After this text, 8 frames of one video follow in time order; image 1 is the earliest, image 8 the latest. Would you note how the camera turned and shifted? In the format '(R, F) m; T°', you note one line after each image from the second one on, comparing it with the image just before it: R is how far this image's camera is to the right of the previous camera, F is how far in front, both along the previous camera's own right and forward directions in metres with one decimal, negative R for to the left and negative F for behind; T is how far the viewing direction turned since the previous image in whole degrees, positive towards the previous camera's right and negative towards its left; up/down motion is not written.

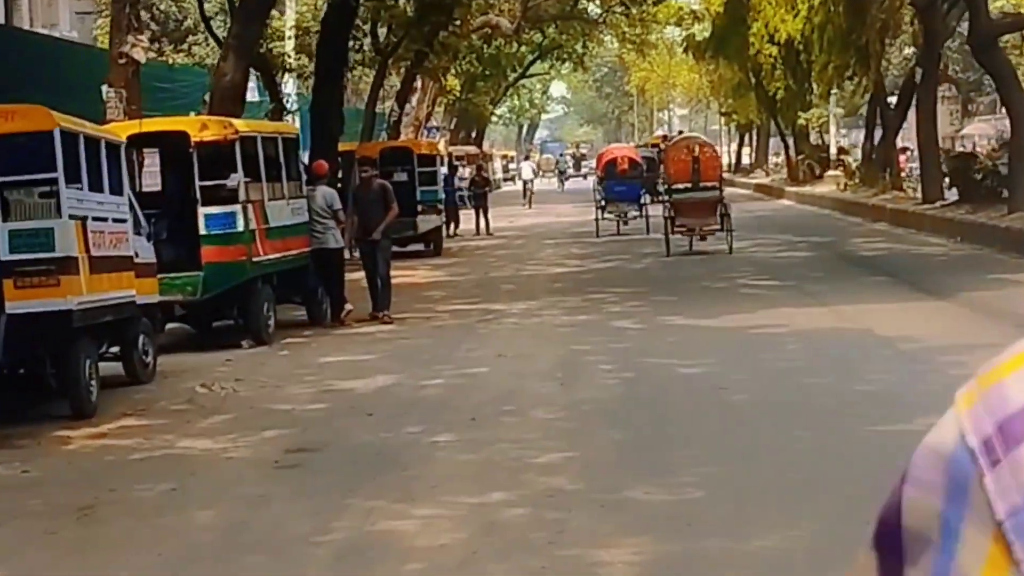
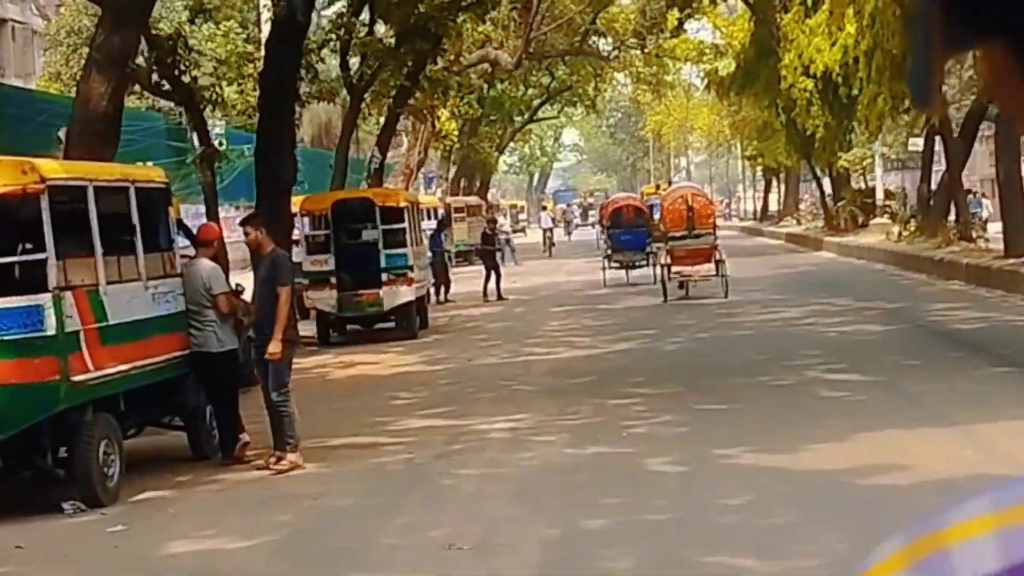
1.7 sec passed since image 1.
(+0.3, +5.6) m; -1°
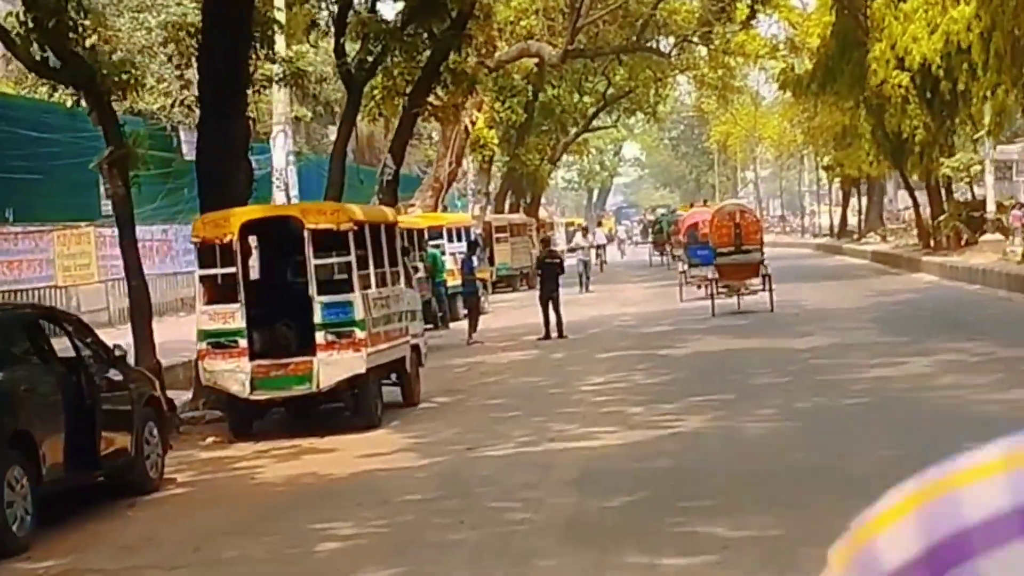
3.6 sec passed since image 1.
(+0.4, +6.0) m; -2°
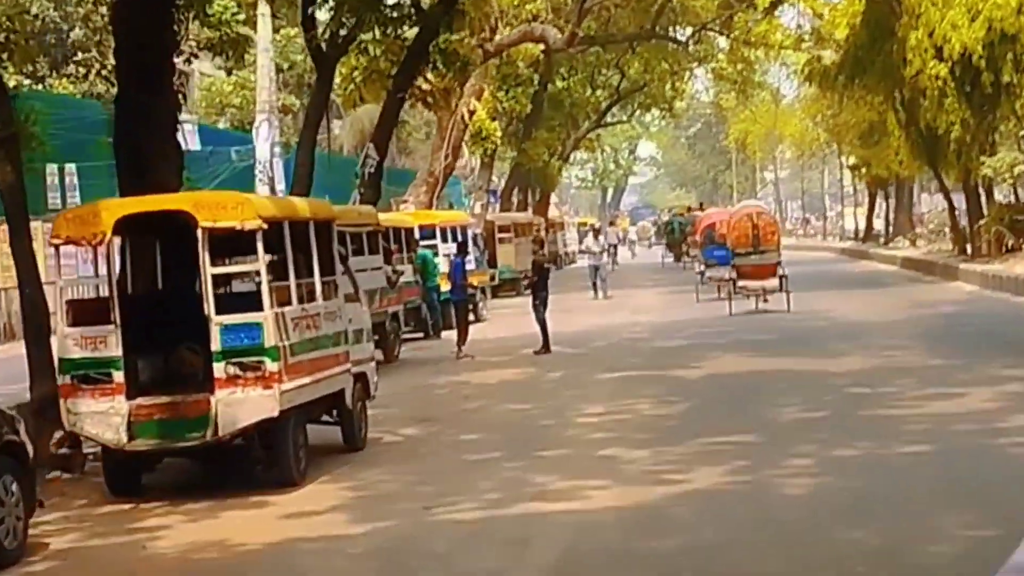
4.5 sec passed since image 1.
(+0.3, +2.9) m; 0°
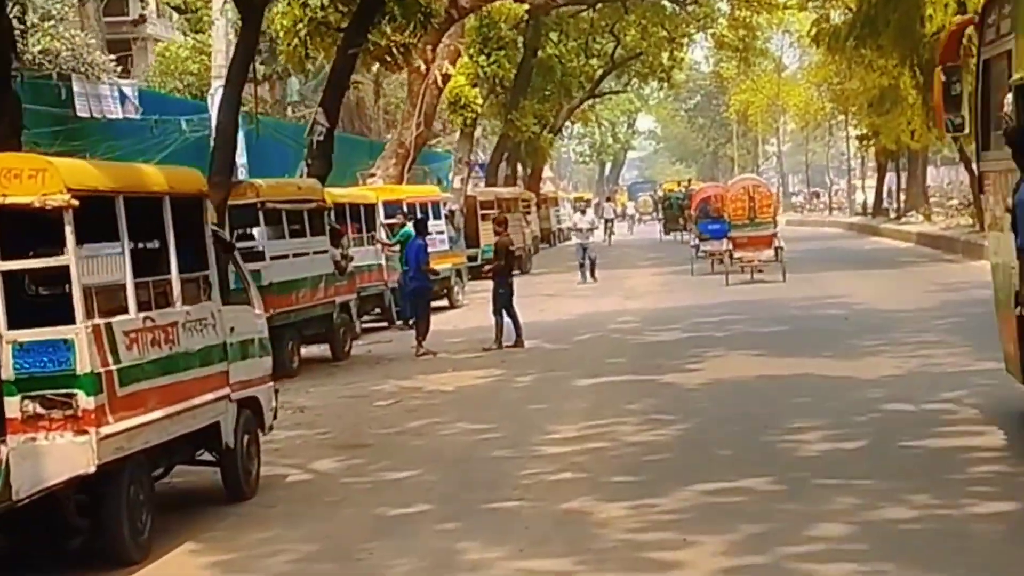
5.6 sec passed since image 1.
(+0.4, +3.4) m; 0°
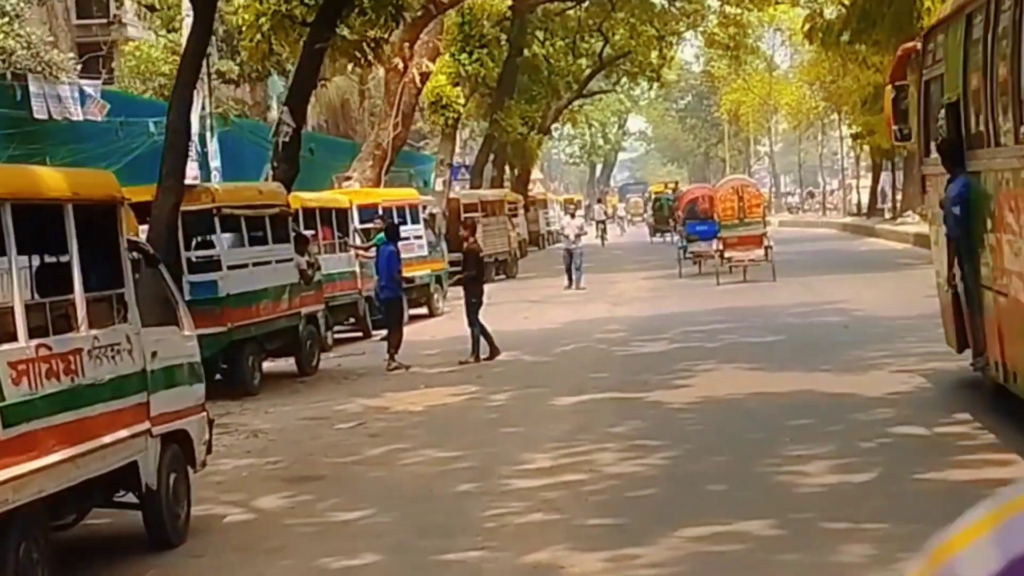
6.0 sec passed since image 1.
(+0.2, +1.3) m; 0°
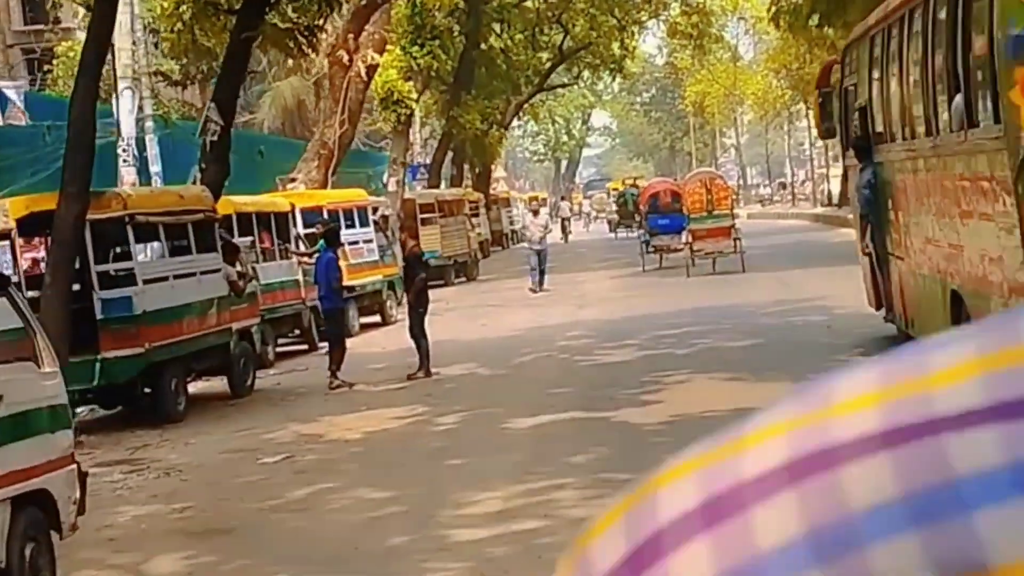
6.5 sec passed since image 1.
(+0.2, +1.7) m; +1°
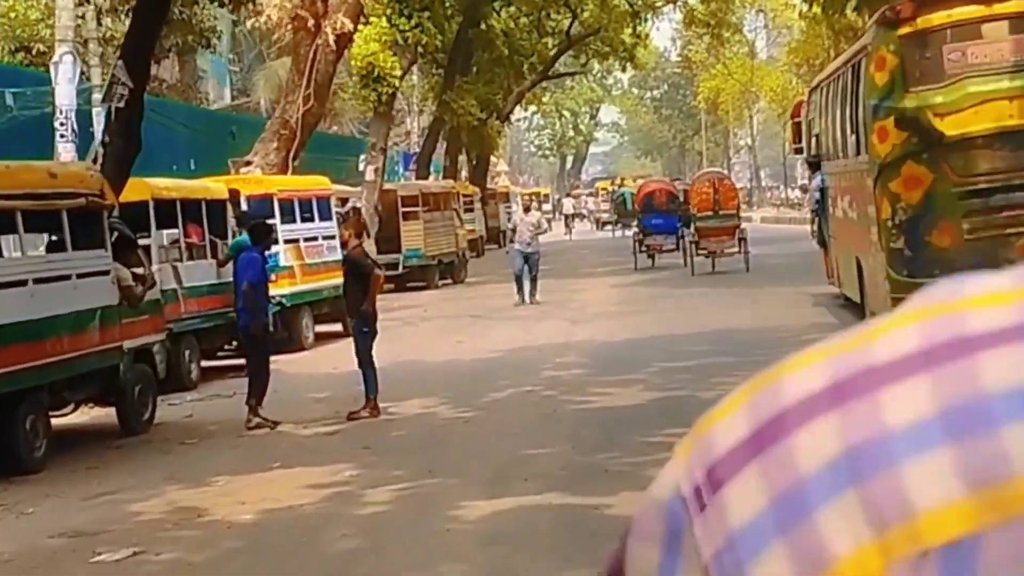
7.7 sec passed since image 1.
(+0.2, +3.9) m; 0°
